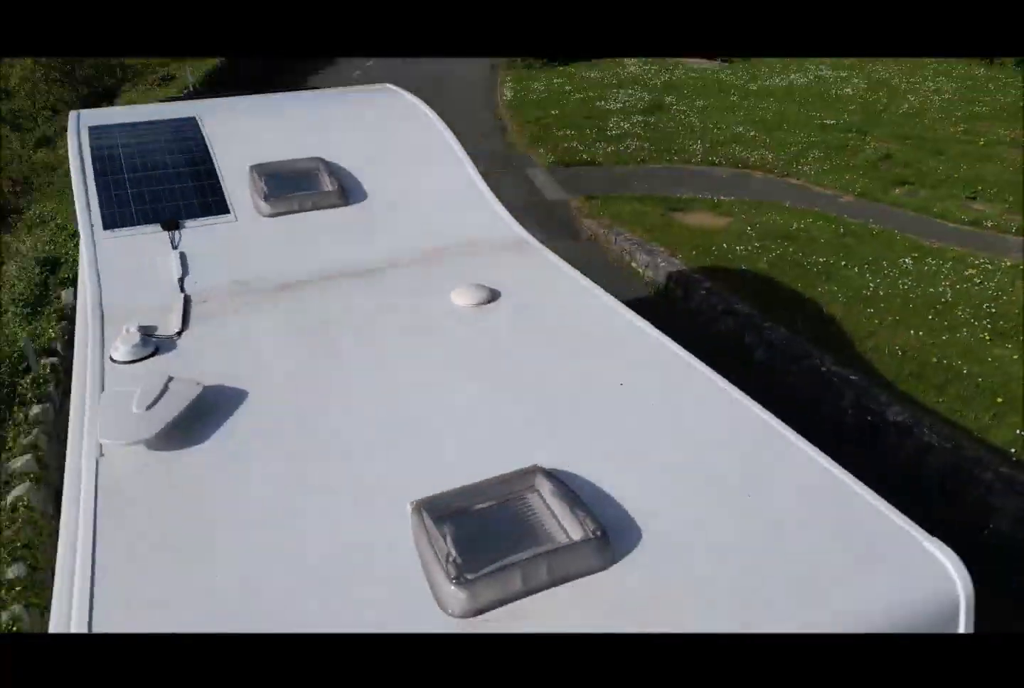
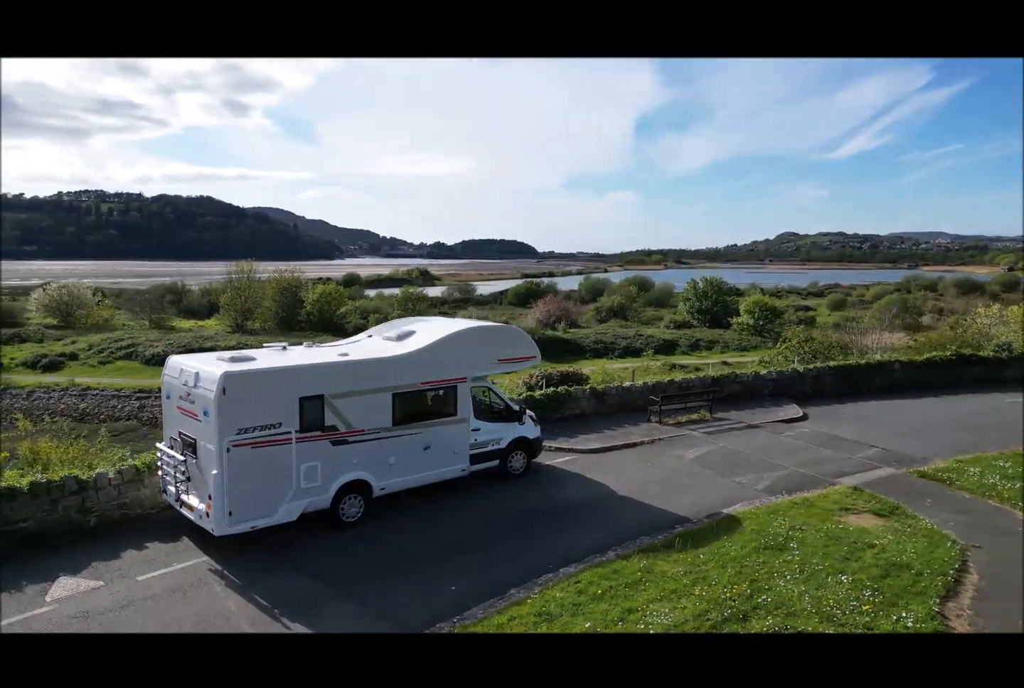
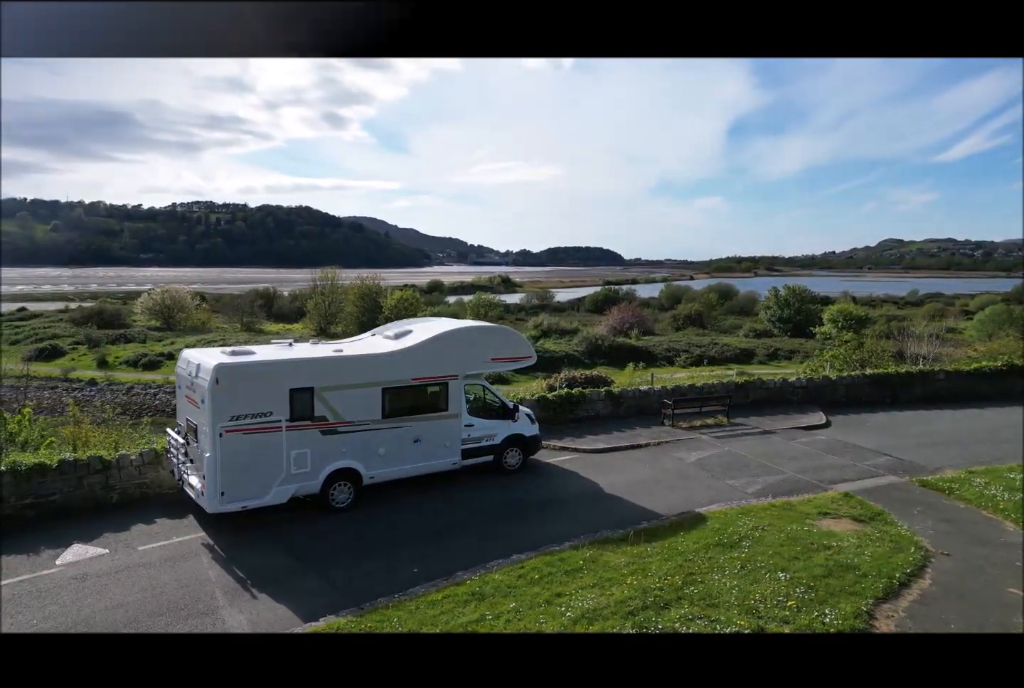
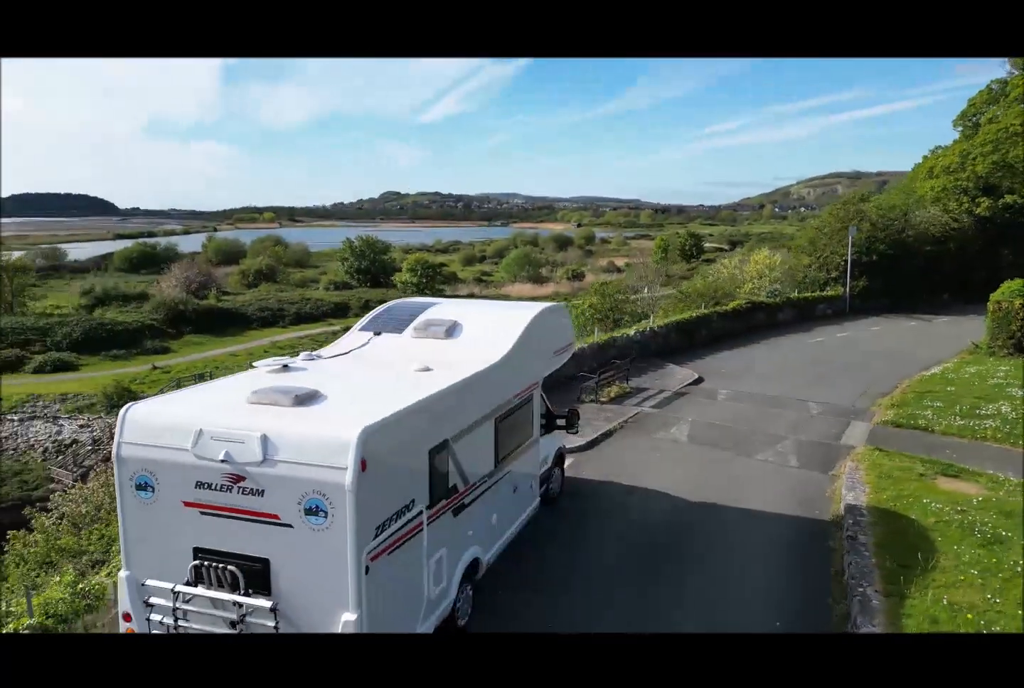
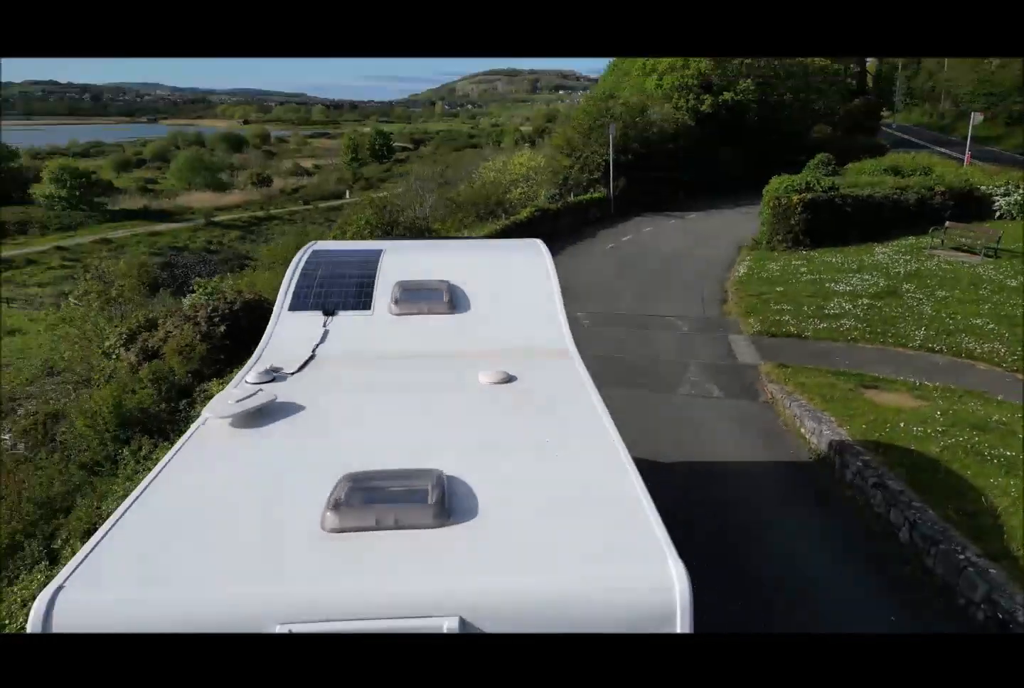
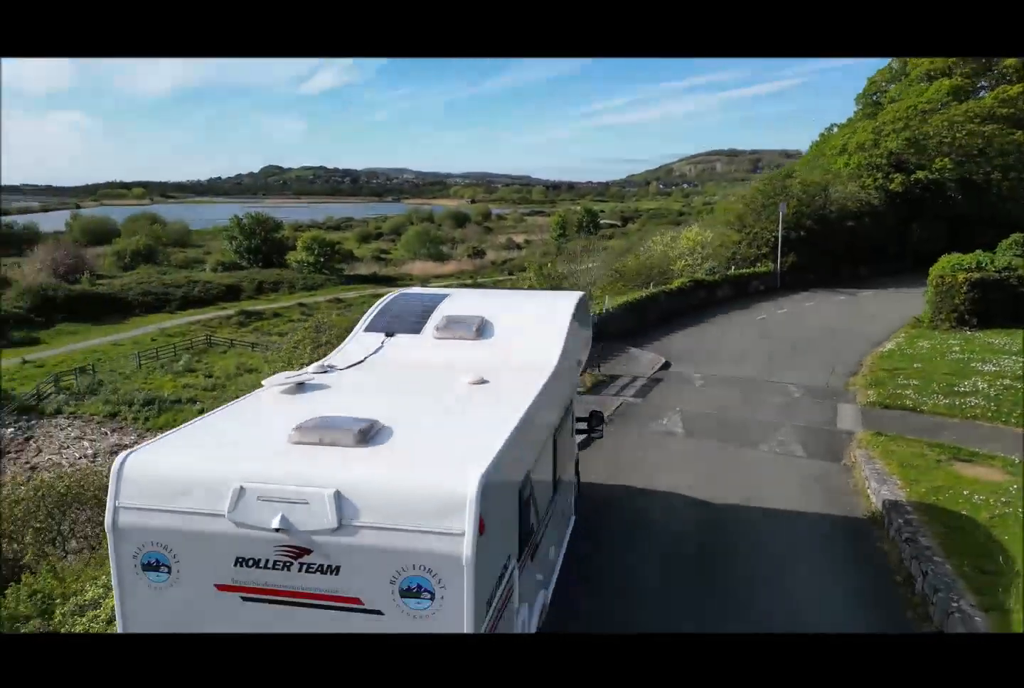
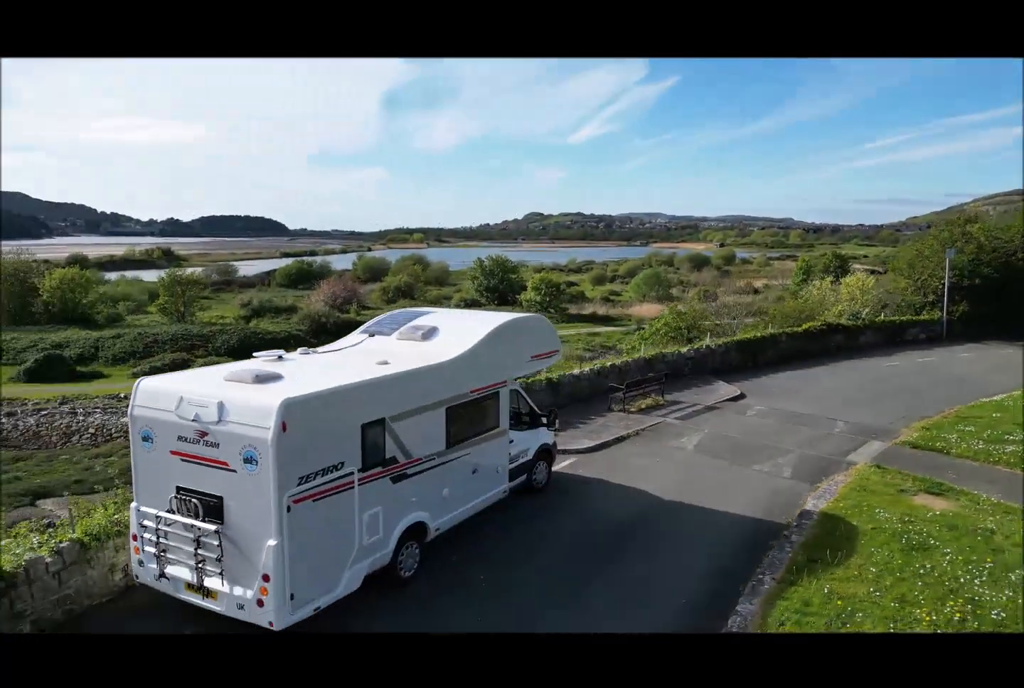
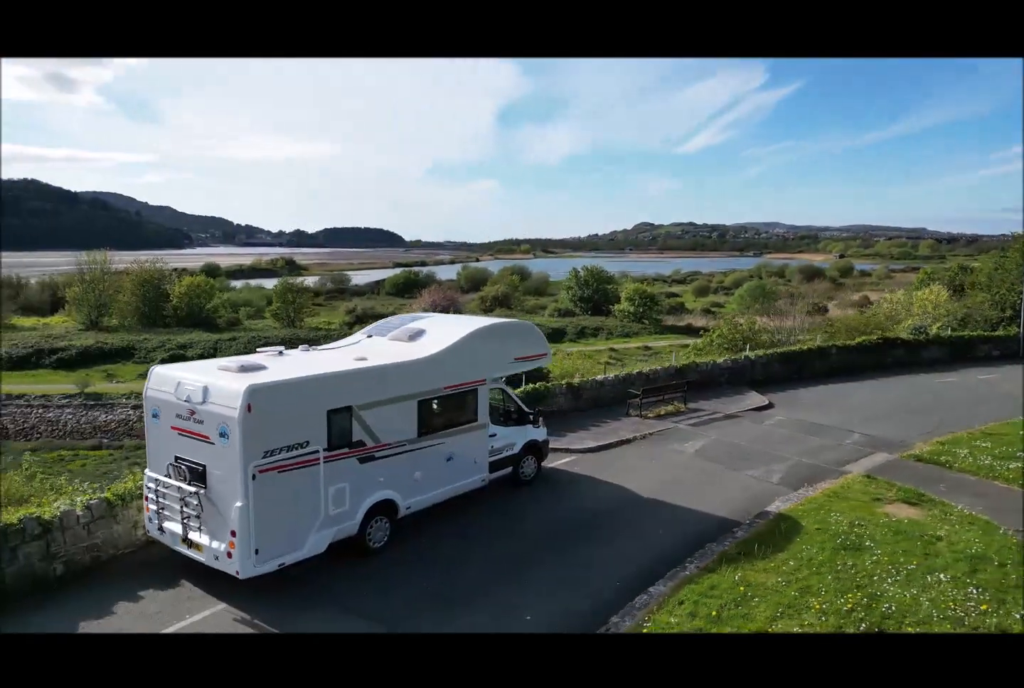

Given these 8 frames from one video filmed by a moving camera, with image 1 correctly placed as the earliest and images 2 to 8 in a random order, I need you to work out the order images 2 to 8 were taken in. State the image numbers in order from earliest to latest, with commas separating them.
5, 6, 4, 7, 8, 2, 3
